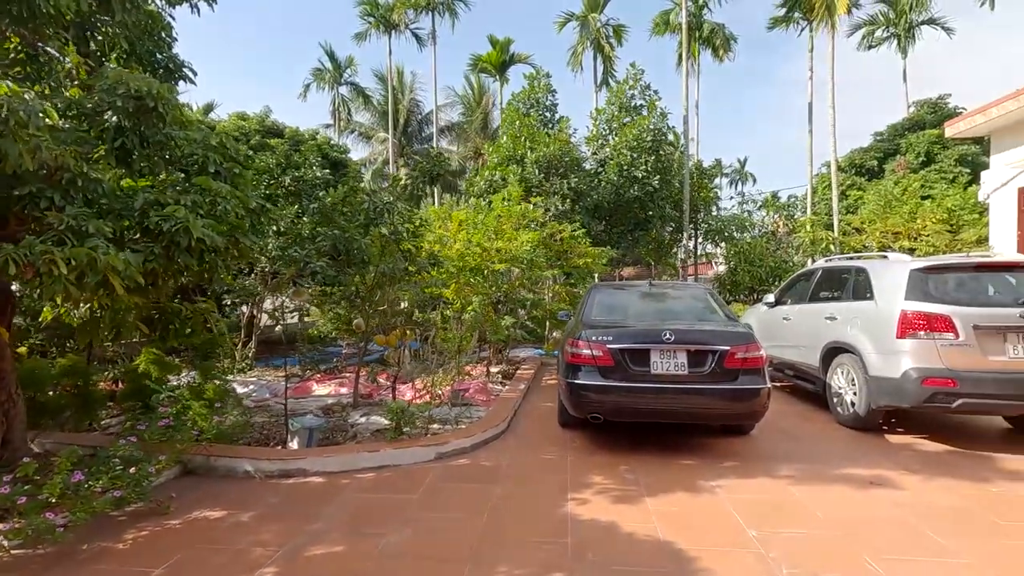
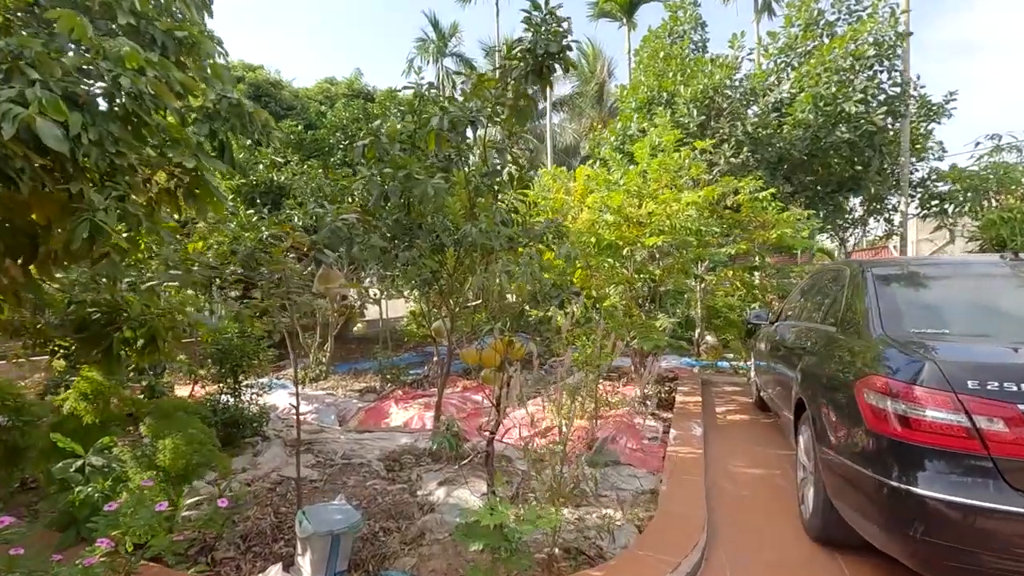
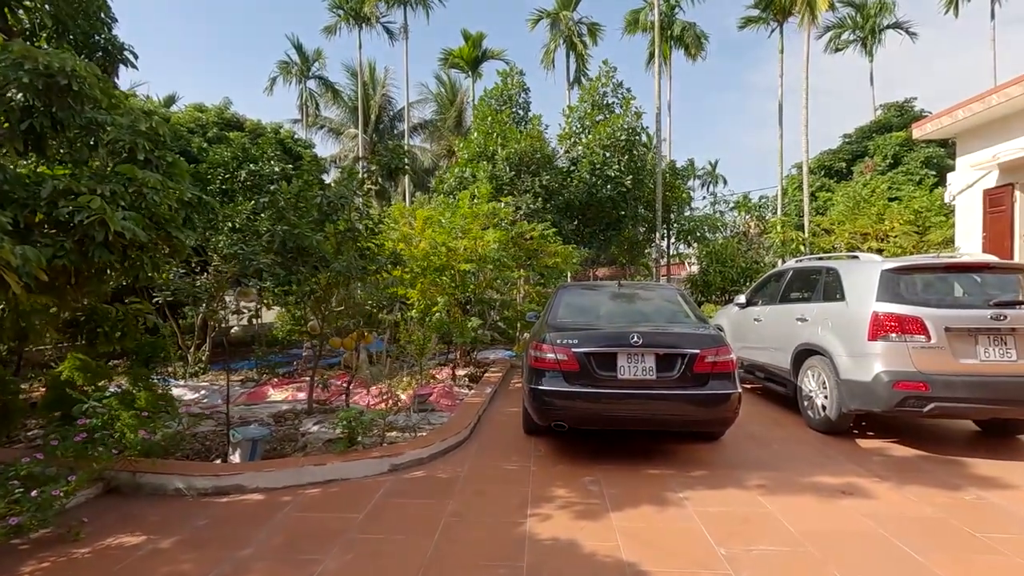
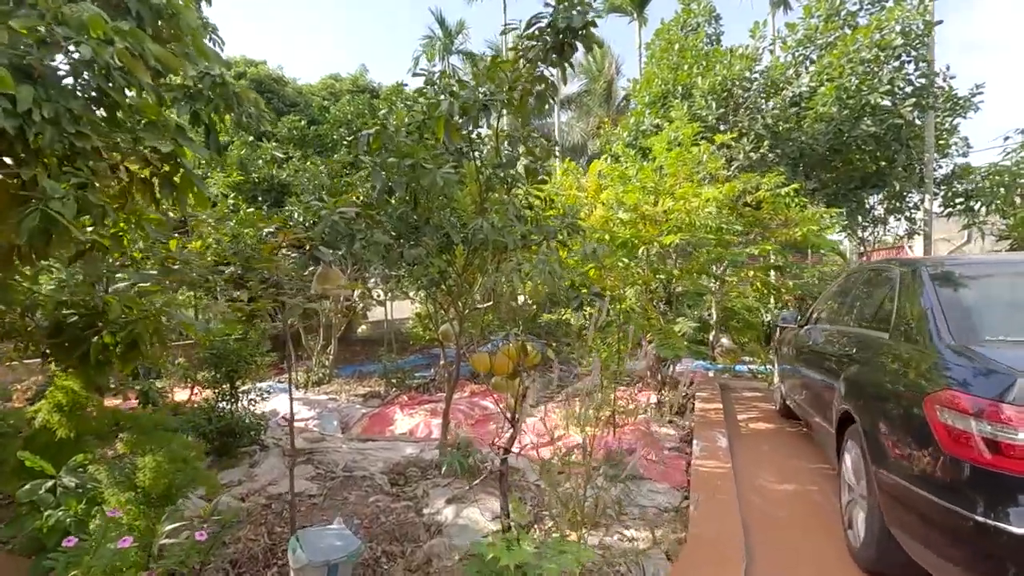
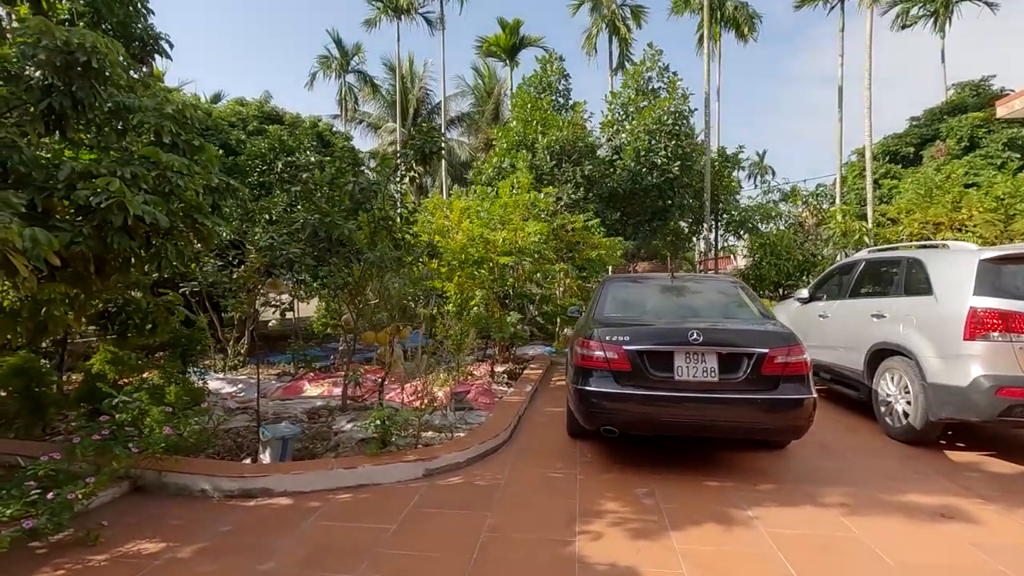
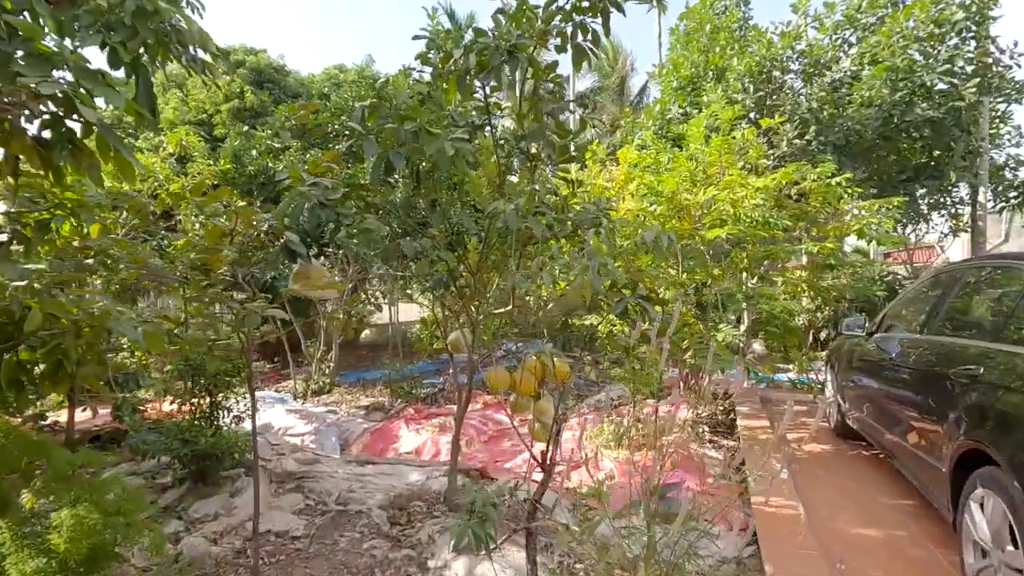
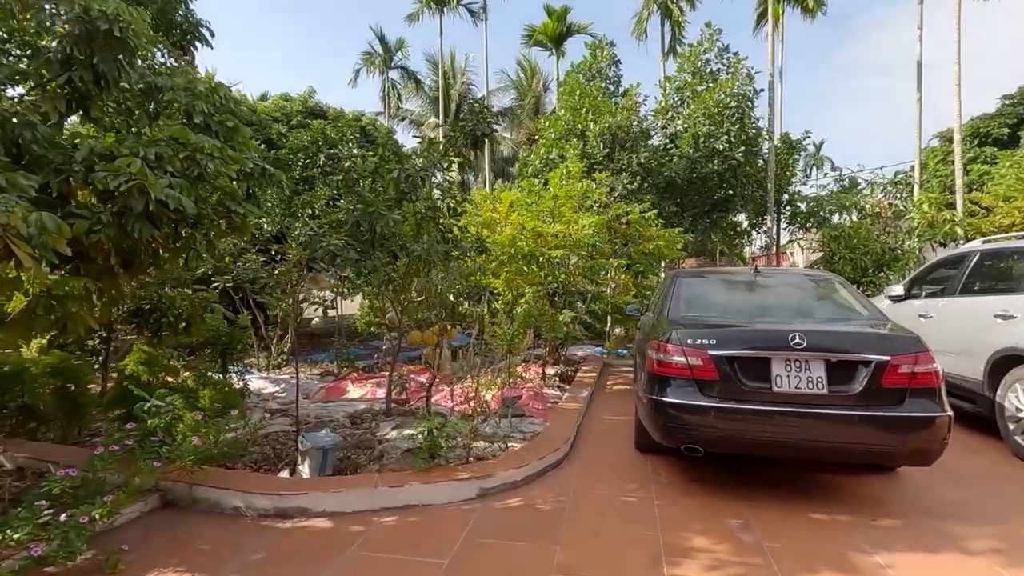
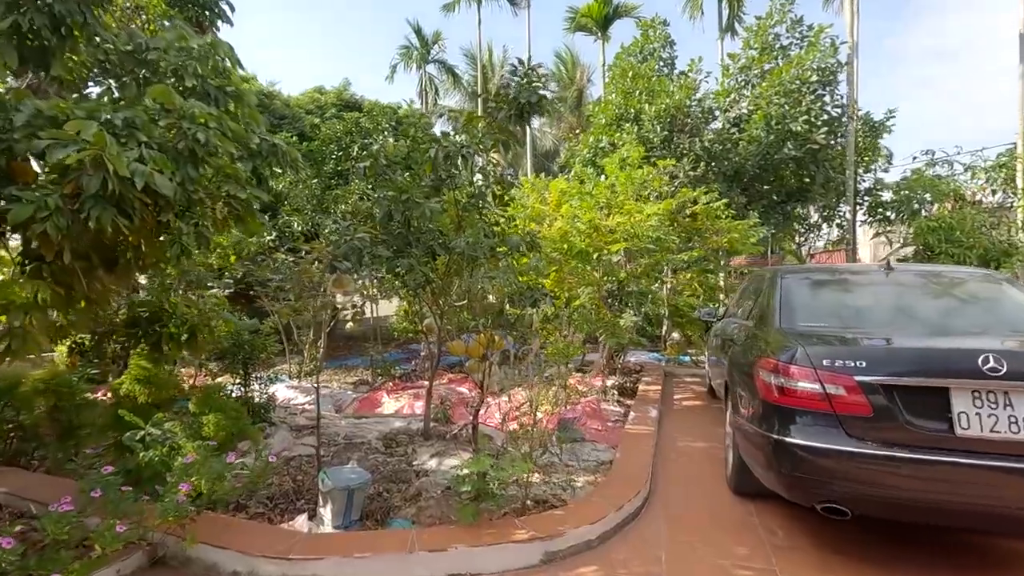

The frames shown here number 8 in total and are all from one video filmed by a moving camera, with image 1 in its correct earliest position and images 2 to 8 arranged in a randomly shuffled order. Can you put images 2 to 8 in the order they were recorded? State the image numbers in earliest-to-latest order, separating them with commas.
3, 5, 7, 8, 2, 4, 6
